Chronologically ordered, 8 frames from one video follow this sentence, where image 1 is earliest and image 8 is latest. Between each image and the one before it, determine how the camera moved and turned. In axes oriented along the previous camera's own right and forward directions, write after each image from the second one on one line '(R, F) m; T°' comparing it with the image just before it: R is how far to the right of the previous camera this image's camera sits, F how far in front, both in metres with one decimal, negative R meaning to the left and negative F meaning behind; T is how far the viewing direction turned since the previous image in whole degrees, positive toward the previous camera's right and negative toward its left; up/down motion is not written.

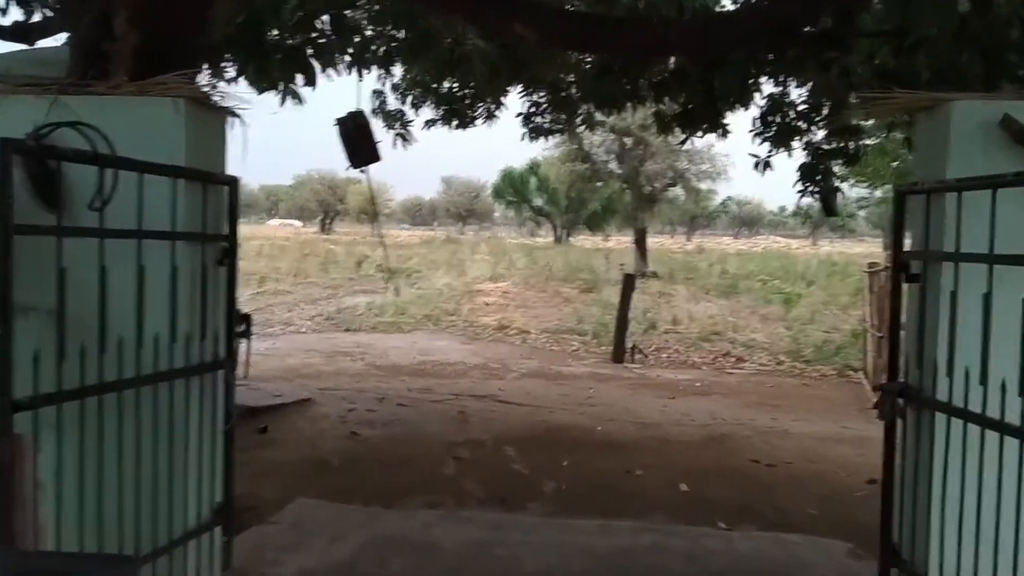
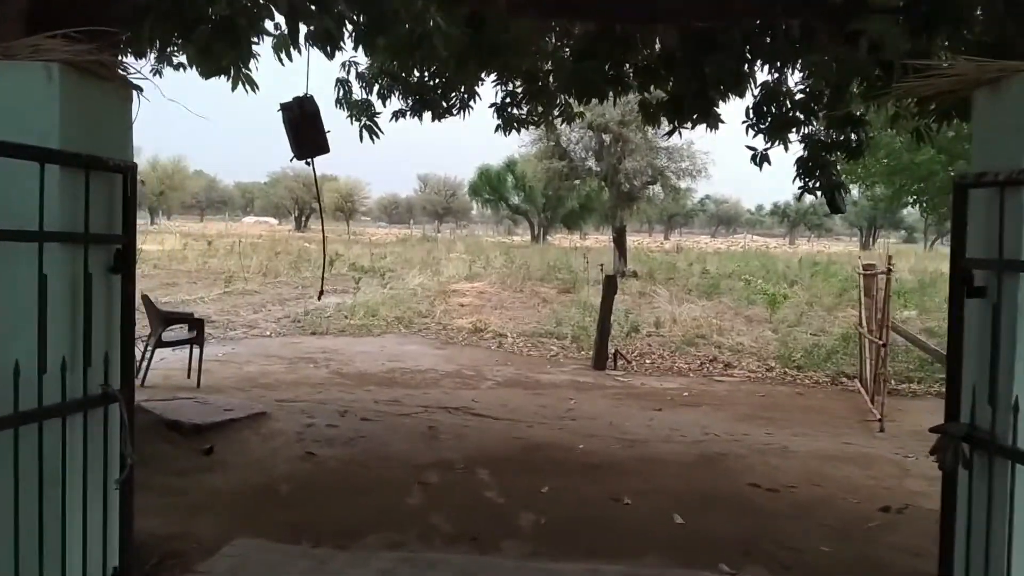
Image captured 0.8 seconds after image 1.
(0.0, +0.5) m; +1°
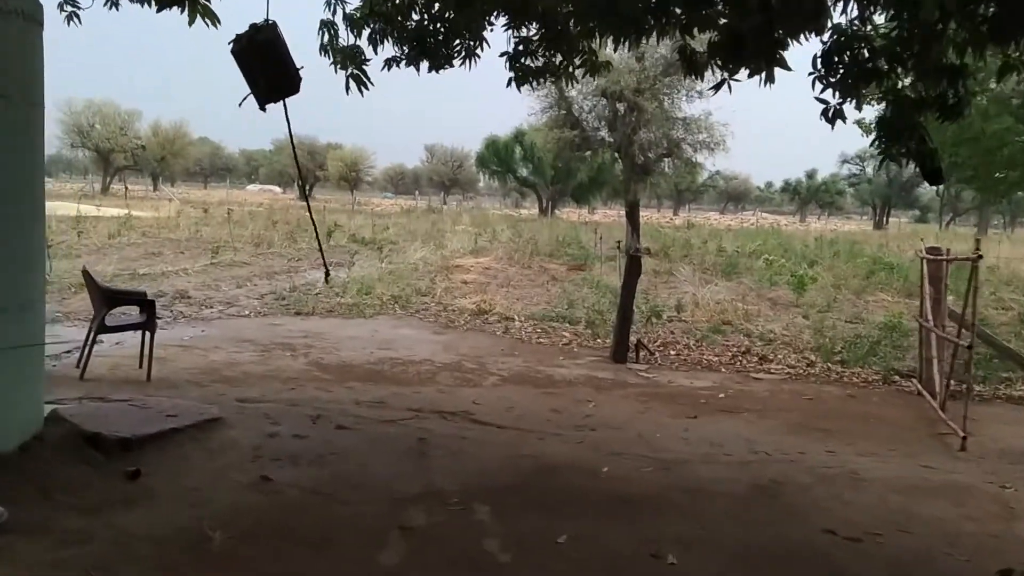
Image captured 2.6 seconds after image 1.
(0.0, +1.0) m; 0°
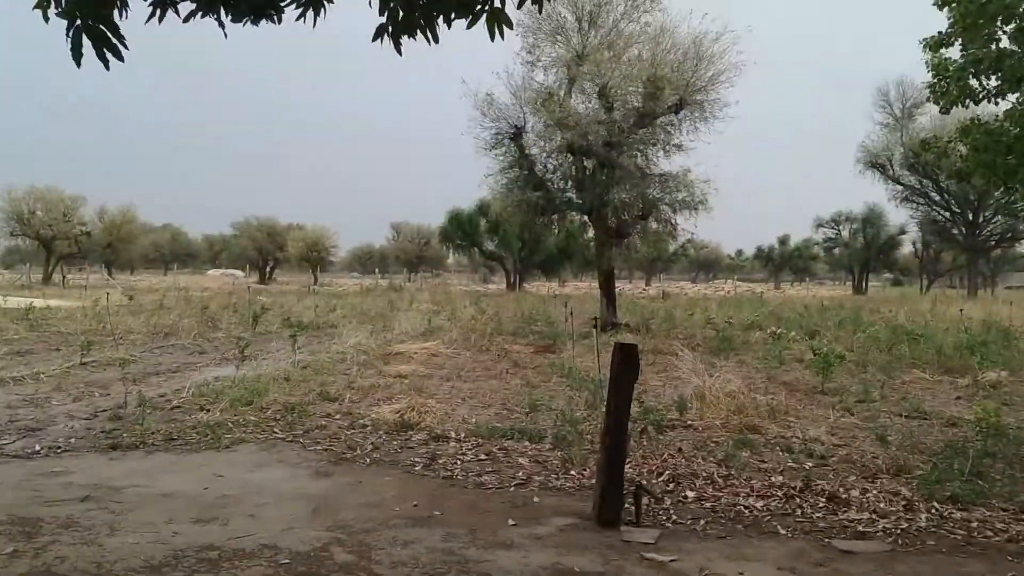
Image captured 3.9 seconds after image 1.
(+0.3, +2.9) m; +2°
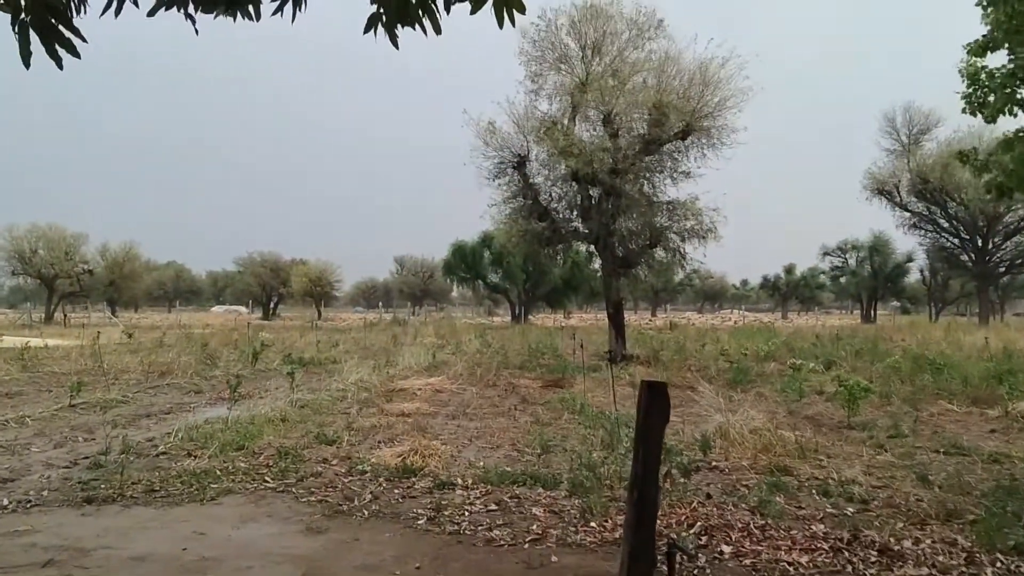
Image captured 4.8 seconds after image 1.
(0.0, +0.5) m; 0°
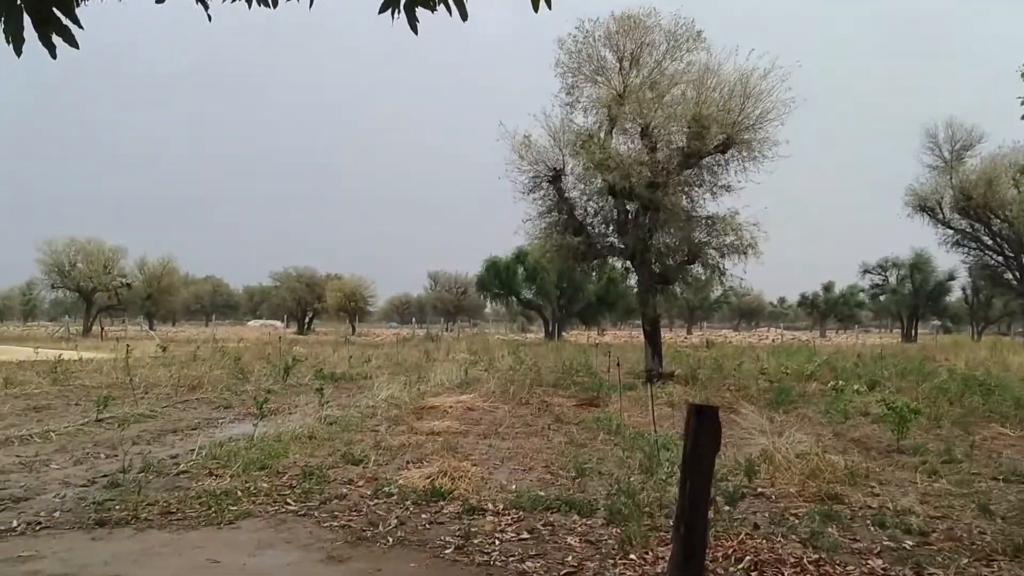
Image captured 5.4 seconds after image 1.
(0.0, +0.3) m; -2°
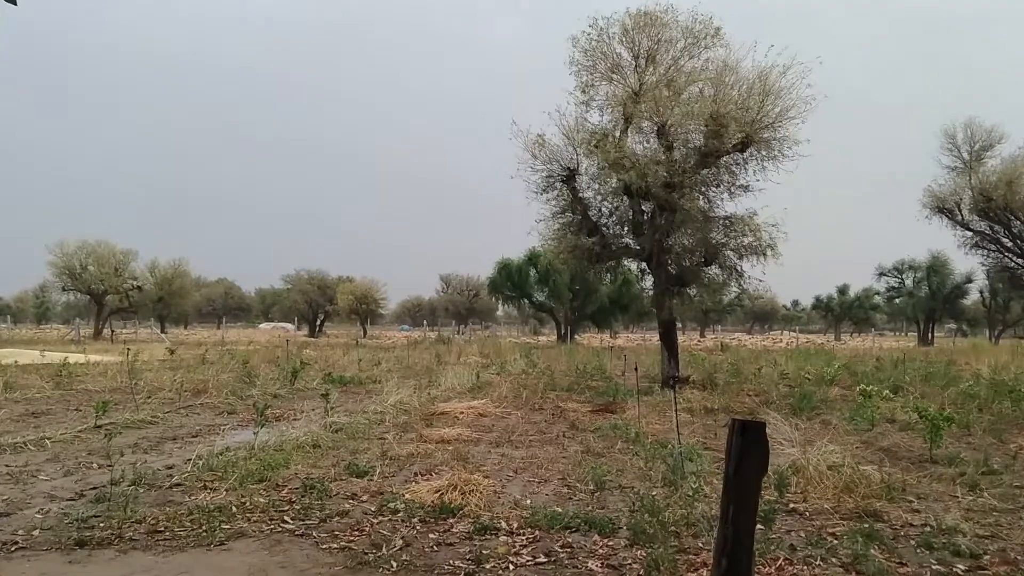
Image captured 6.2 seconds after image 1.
(0.0, +0.4) m; -1°
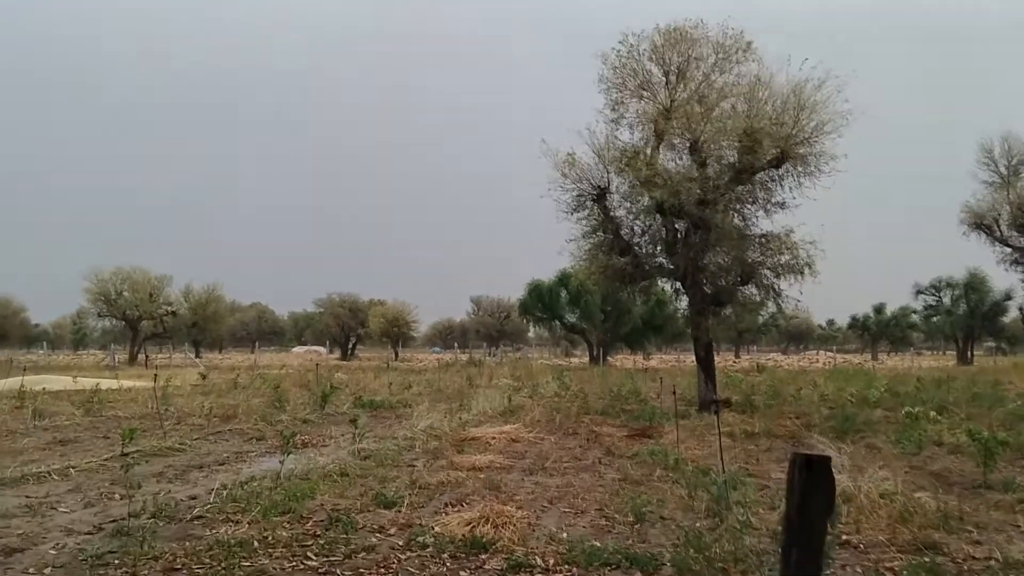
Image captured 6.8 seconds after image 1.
(0.0, +0.3) m; -2°
